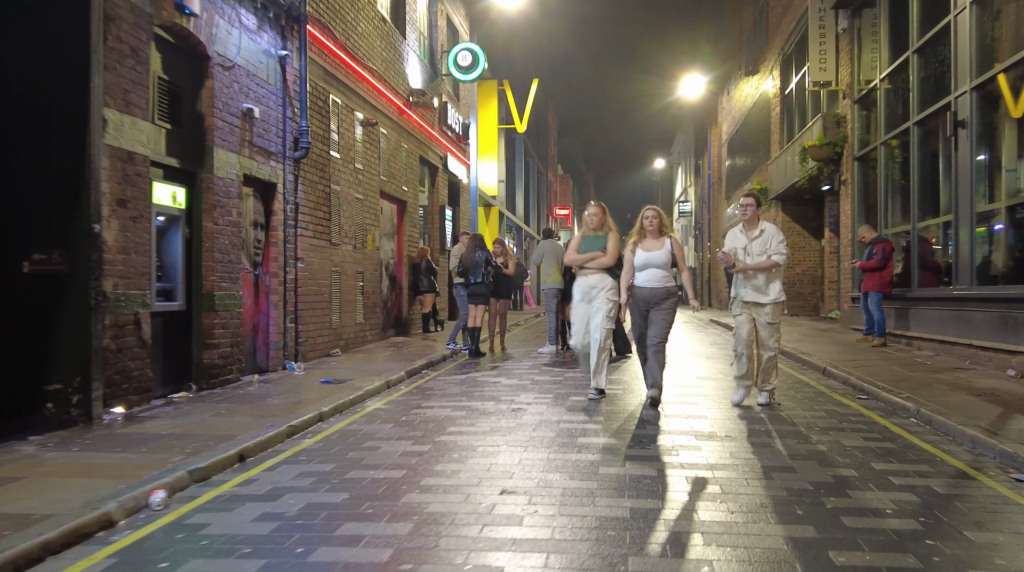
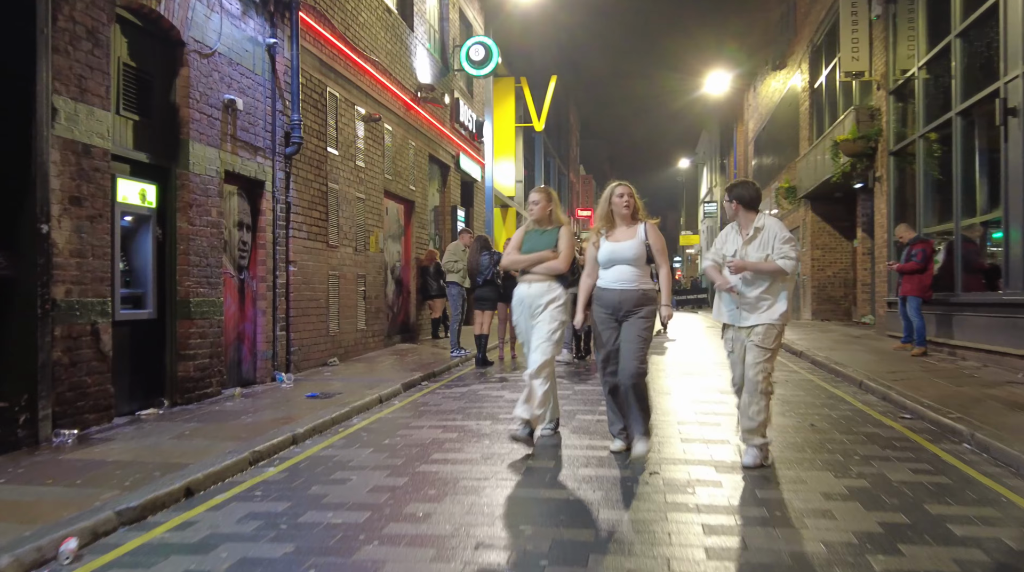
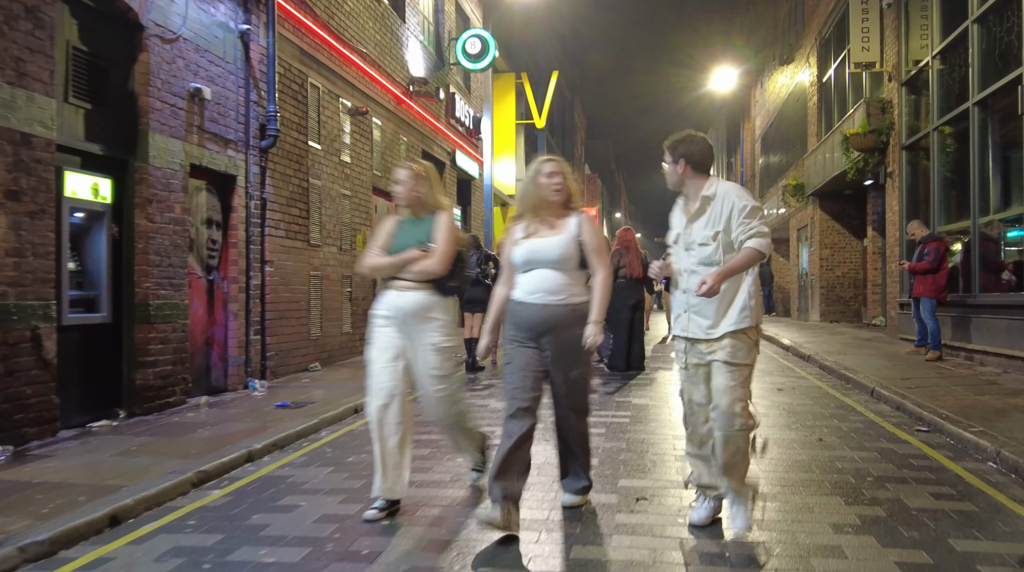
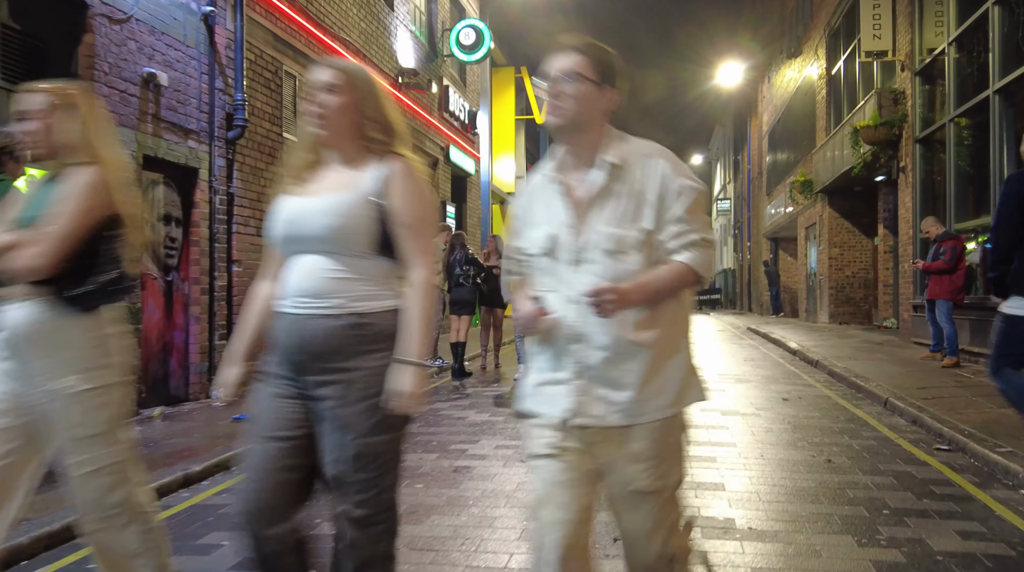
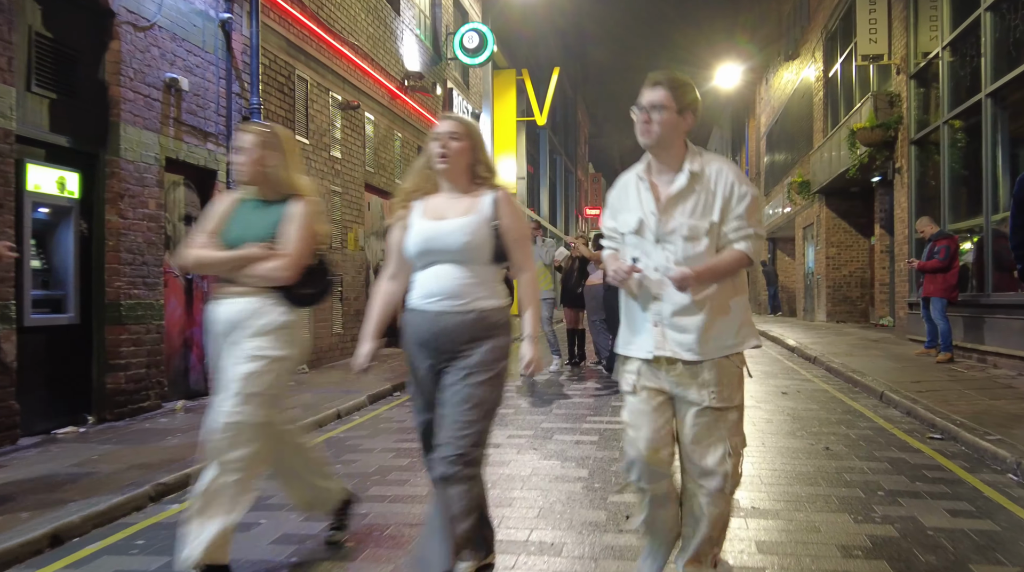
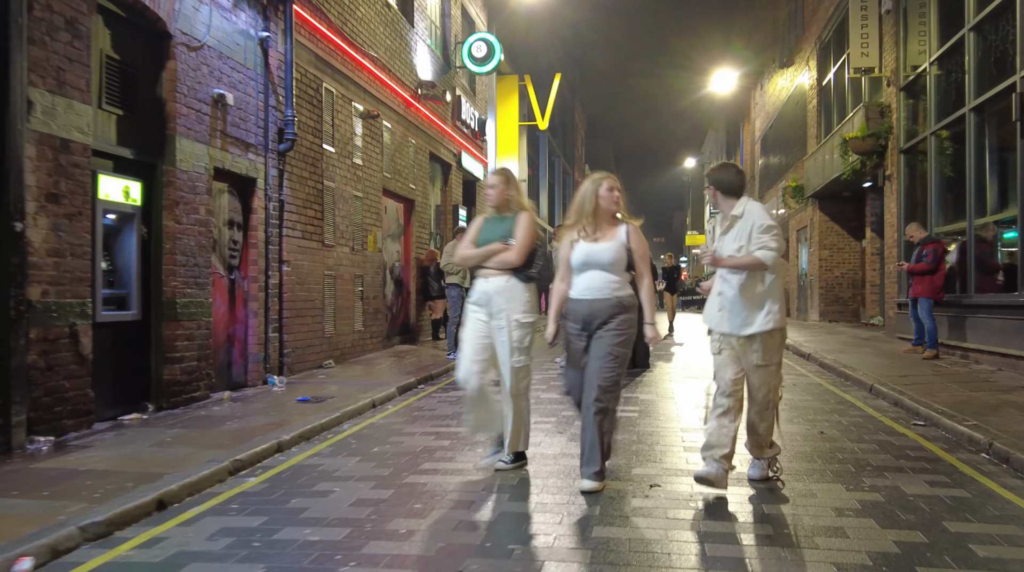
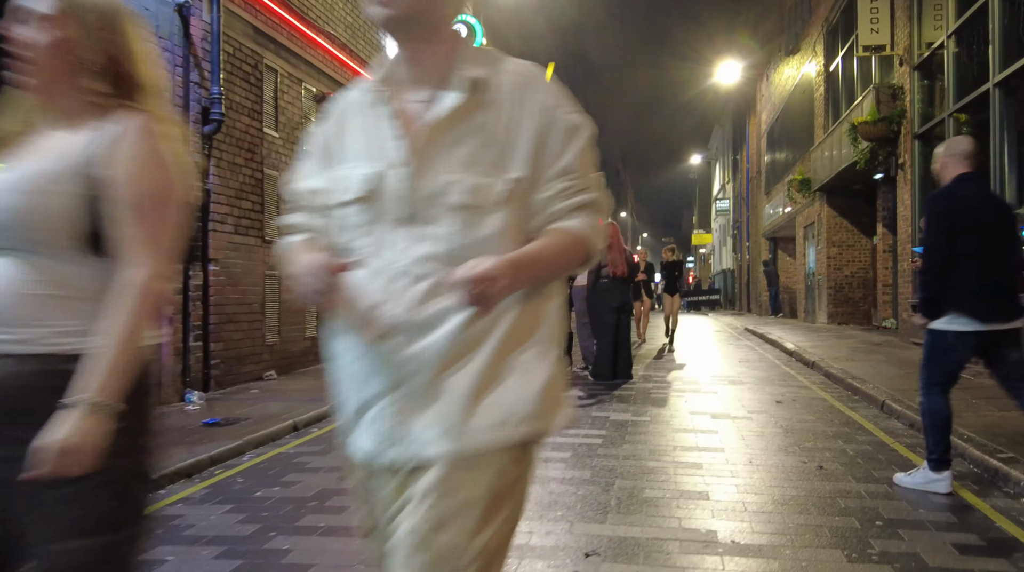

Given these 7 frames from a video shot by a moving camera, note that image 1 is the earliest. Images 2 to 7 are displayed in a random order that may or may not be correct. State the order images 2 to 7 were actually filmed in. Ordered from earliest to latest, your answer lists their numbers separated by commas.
2, 6, 3, 5, 4, 7
